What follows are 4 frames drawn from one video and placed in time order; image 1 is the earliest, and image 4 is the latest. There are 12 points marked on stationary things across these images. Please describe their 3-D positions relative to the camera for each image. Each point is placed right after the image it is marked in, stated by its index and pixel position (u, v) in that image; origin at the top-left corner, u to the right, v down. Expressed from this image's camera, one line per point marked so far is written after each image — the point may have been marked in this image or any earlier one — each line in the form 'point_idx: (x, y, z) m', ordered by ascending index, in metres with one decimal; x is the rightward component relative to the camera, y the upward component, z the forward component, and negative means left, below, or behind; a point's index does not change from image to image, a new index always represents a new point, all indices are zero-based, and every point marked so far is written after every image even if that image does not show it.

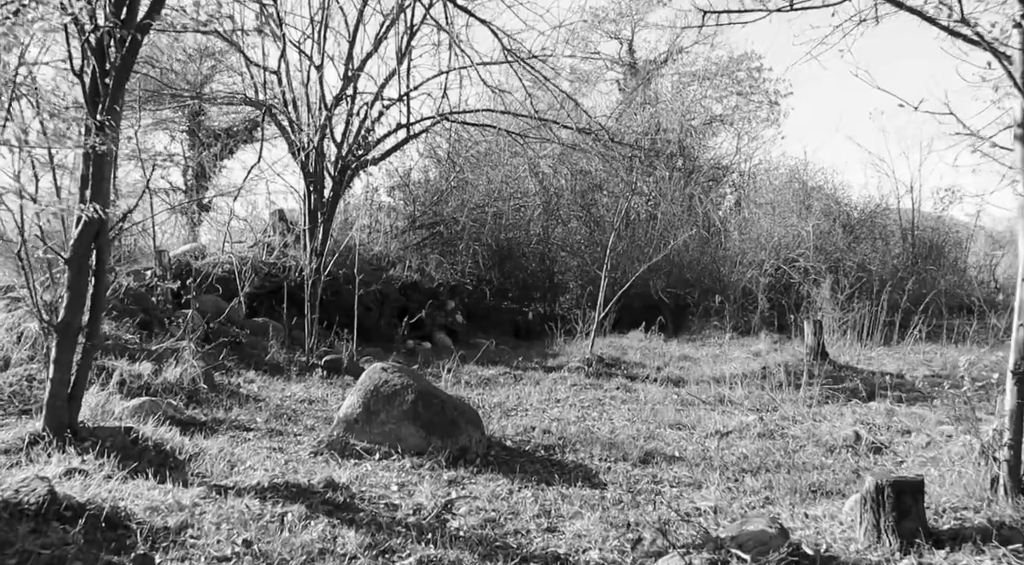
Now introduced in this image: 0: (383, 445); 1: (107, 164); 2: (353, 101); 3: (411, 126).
0: (-0.7, -0.9, +4.6) m
1: (-2.0, +0.6, +4.1) m
2: (-2.0, +2.2, +10.5) m
3: (-1.2, +1.9, +10.3) m
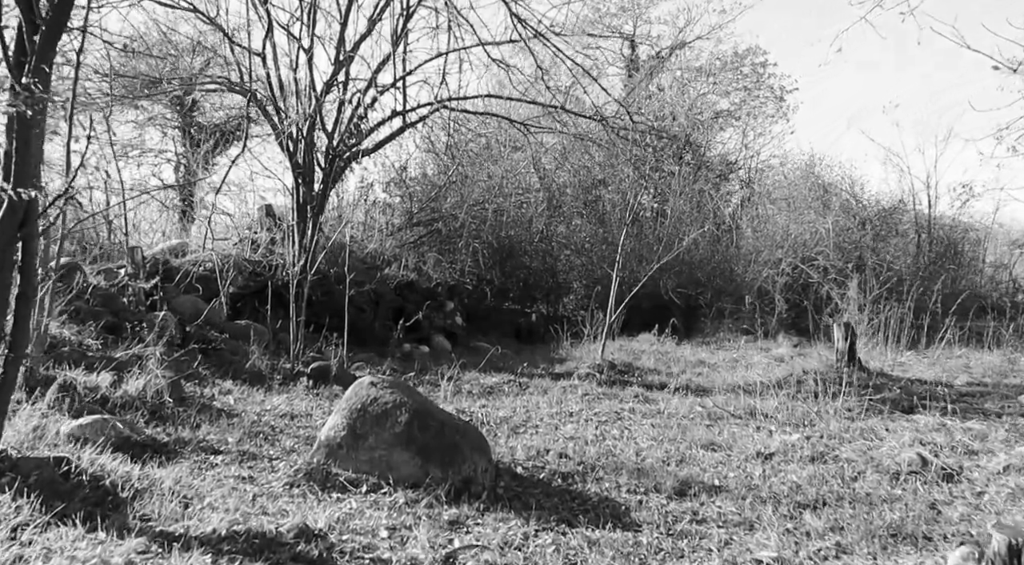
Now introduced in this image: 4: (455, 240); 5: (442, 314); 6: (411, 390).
0: (-0.6, -0.9, +3.9) m
1: (-1.9, +0.6, +3.4) m
2: (-1.9, +2.2, +9.8) m
3: (-1.2, +1.9, +9.6) m
4: (-0.8, +0.6, +12.4) m
5: (-1.0, -0.4, +11.7) m
6: (-0.5, -0.5, +4.2) m
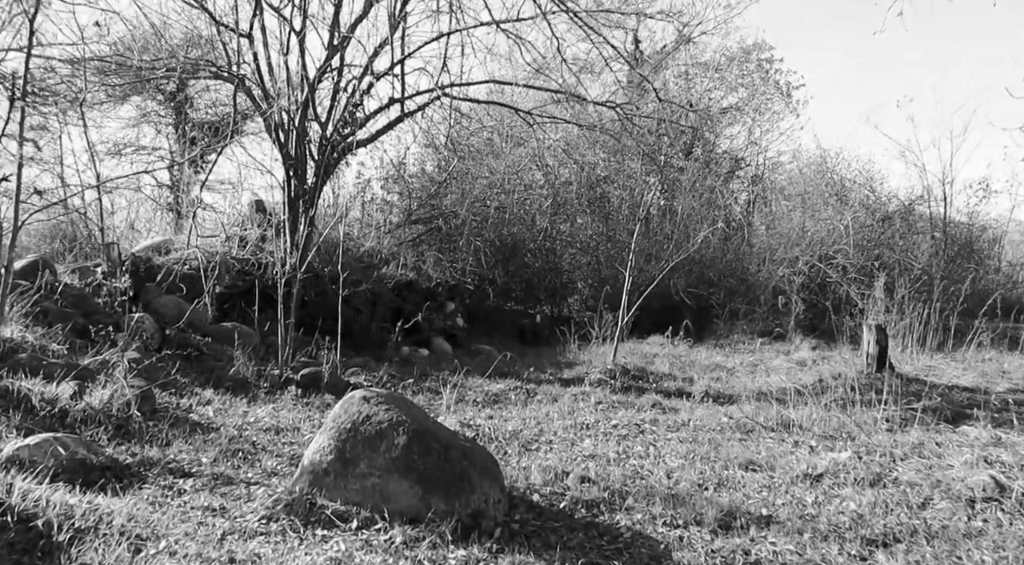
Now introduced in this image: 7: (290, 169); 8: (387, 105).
0: (-0.6, -0.9, +3.3) m
1: (-1.8, +0.6, +2.8) m
2: (-1.9, +2.2, +9.2) m
3: (-1.1, +1.9, +9.0) m
4: (-0.8, +0.6, +11.9) m
5: (-0.9, -0.4, +11.1) m
6: (-0.4, -0.5, +3.6) m
7: (-2.3, +1.2, +8.9) m
8: (-1.3, +1.9, +8.9) m
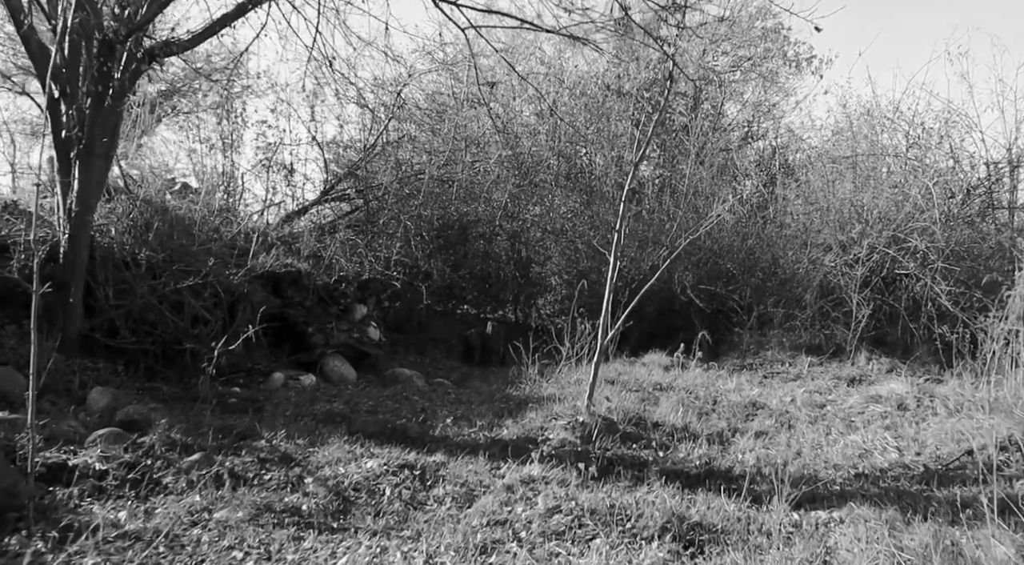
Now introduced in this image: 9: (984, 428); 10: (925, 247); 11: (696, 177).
0: (-1.1, -0.8, -0.3) m
1: (-2.3, +0.7, -0.8) m
2: (-2.4, +2.3, +5.6) m
3: (-1.7, +2.0, +5.5) m
4: (-1.4, +0.7, +8.3) m
5: (-1.5, -0.4, +7.6) m
6: (-0.9, -0.5, 0.0) m
7: (-2.9, +1.2, +5.4) m
8: (-1.9, +1.9, +5.4) m
9: (+2.5, -0.7, +4.4) m
10: (+4.0, +0.3, +8.3) m
11: (+1.9, +1.1, +8.7) m
